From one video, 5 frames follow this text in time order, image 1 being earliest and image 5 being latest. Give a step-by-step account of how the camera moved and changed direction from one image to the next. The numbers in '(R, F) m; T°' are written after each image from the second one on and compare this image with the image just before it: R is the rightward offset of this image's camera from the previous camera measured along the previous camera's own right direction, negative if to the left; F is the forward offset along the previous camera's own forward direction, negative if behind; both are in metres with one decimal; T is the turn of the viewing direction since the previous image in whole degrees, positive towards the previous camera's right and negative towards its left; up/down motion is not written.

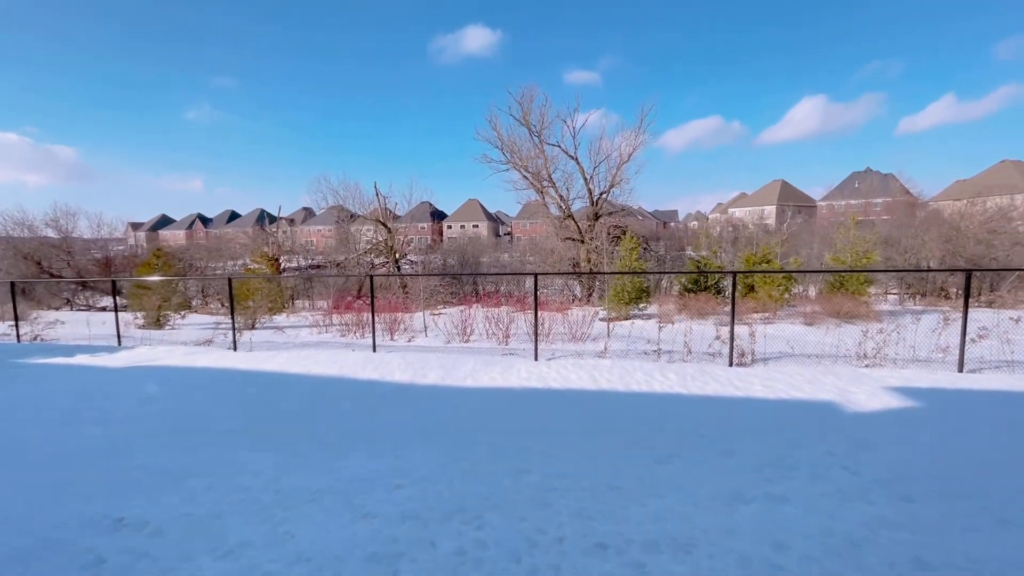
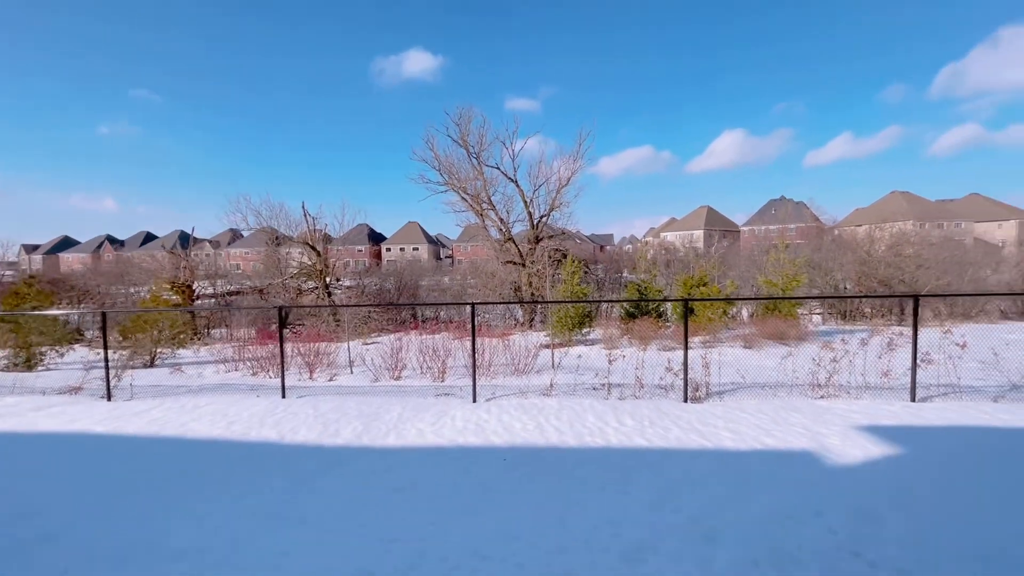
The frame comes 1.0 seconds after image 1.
(+0.1, +0.8) m; +7°
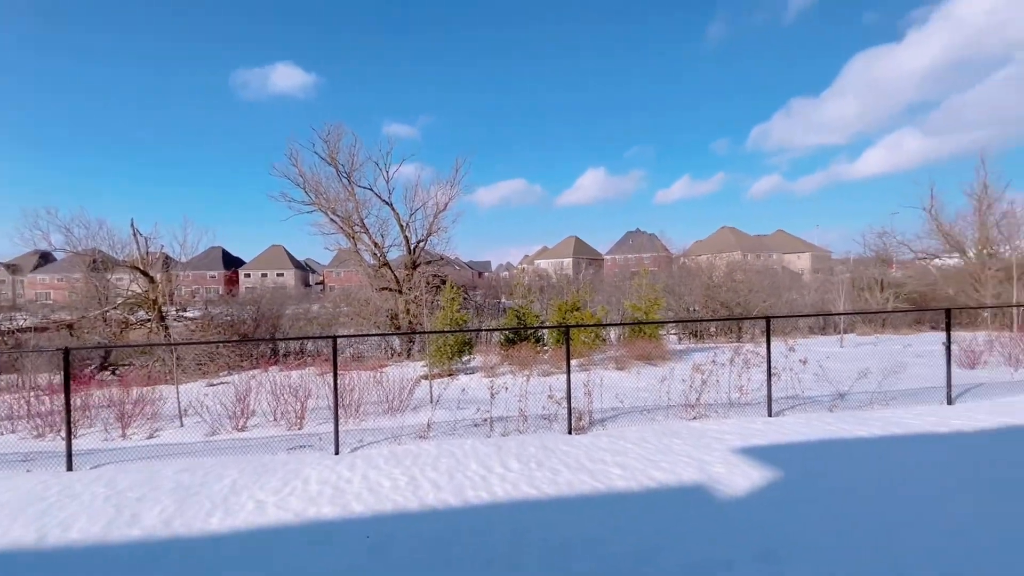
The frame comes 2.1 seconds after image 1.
(+0.1, +0.5) m; +14°
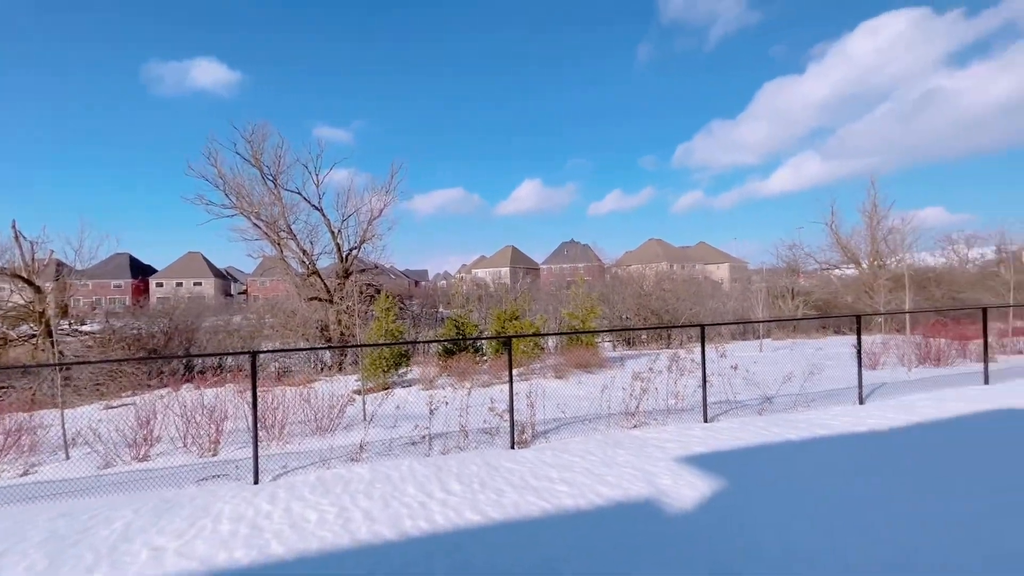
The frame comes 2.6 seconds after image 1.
(0.0, +0.2) m; +7°
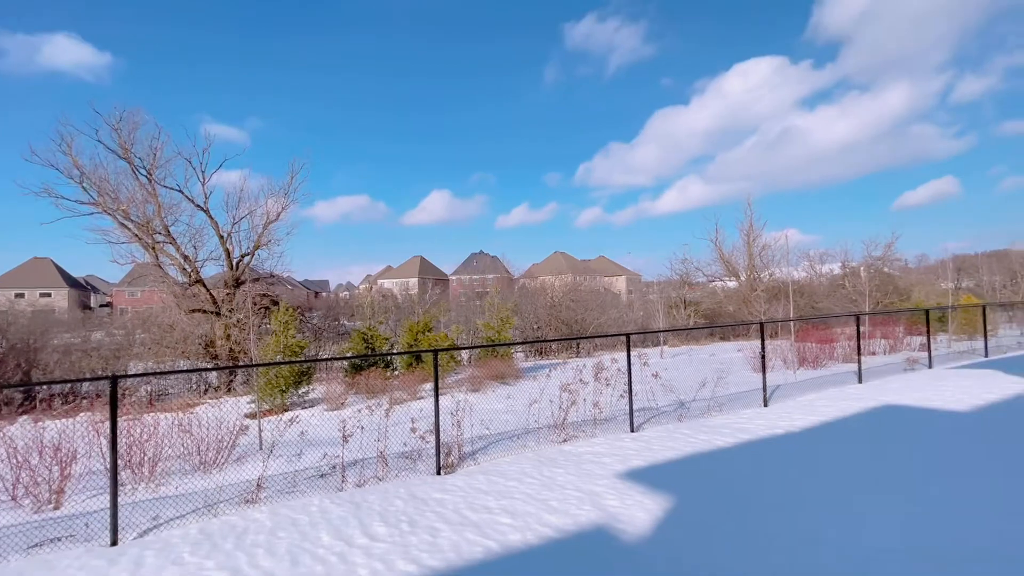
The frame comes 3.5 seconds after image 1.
(-0.2, +0.4) m; +11°
